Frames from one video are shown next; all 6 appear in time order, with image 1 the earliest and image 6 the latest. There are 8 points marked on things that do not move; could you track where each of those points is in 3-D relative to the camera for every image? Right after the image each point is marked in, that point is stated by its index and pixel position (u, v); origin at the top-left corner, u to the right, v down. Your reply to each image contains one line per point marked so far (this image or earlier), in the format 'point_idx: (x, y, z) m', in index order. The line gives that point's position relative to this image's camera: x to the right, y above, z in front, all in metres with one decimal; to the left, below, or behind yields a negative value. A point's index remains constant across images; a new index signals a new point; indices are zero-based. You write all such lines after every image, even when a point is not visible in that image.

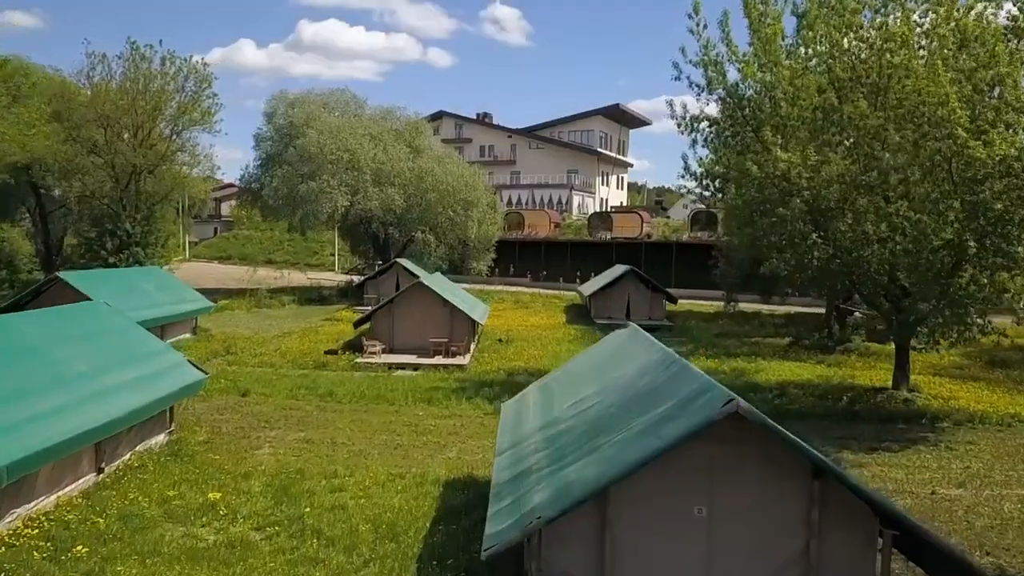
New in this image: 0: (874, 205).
0: (+6.2, +1.4, +13.5) m
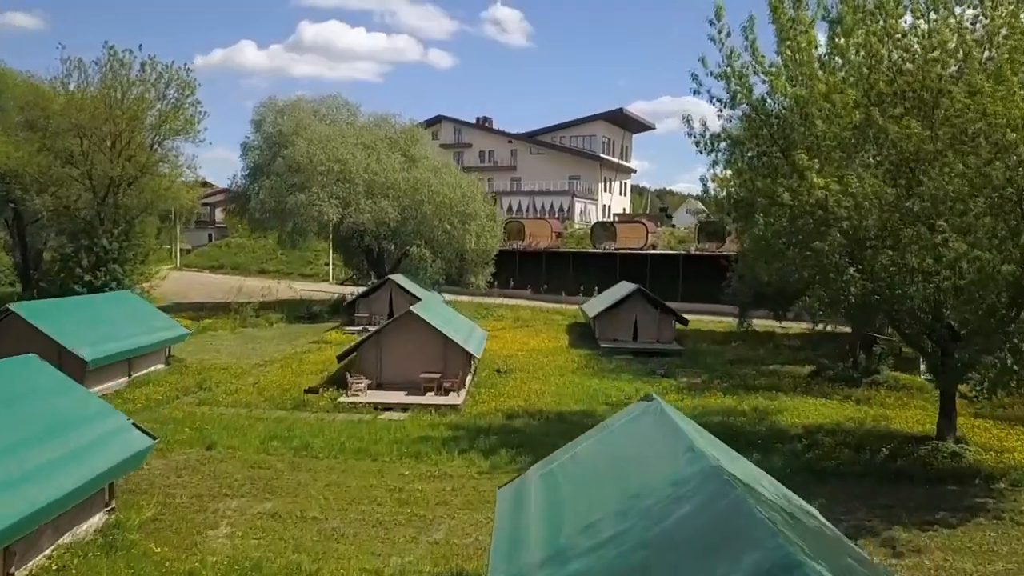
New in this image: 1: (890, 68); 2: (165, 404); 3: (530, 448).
0: (+6.2, +0.8, +11.9) m
1: (+6.0, +3.5, +12.5) m
2: (-7.0, -2.3, +16.0) m
3: (+0.3, -2.7, +13.3) m
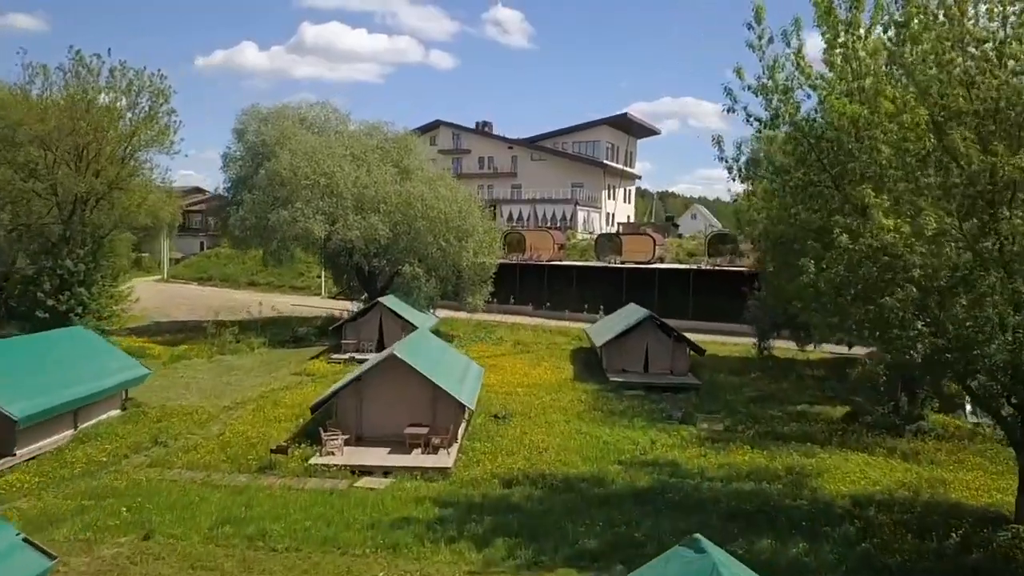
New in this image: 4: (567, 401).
0: (+6.1, 0.0, +9.7) m
1: (+5.9, +2.7, +10.3) m
2: (-7.1, -3.1, +13.8) m
3: (+0.3, -3.5, +11.1) m
4: (+1.4, -2.8, +19.7) m
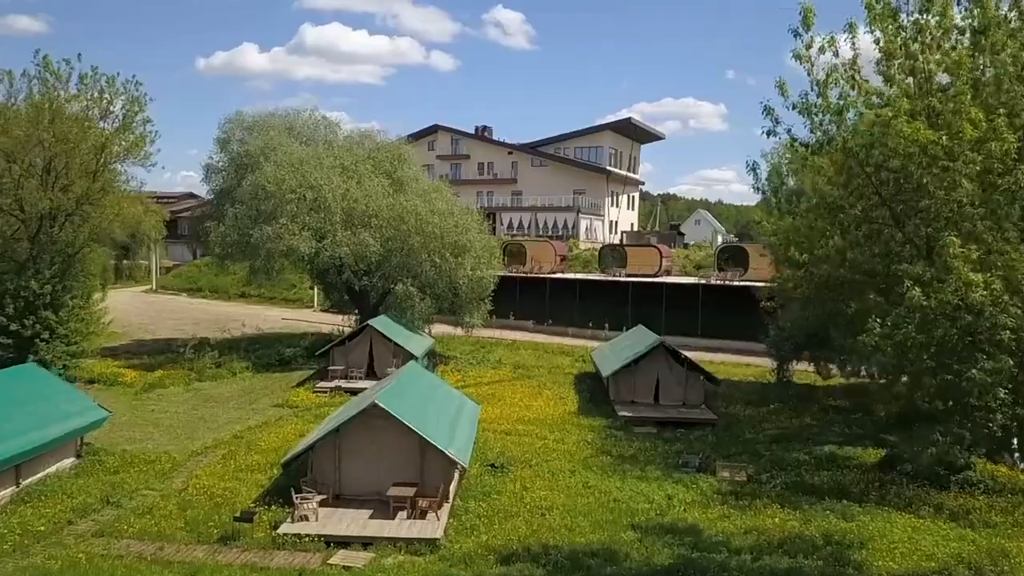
0: (+6.1, -0.7, +7.9) m
1: (+5.9, +2.0, +8.5) m
2: (-7.1, -3.8, +12.0) m
3: (+0.3, -4.1, +9.3) m
4: (+1.4, -3.5, +17.9) m
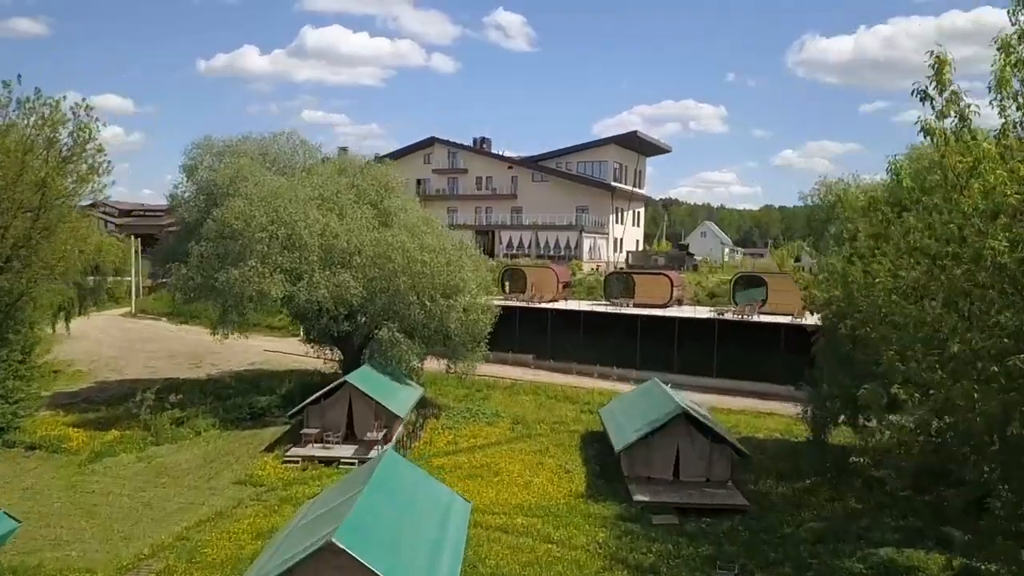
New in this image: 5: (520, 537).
0: (+6.0, -2.0, +5.0) m
1: (+5.9, +0.6, +5.7) m
2: (-7.1, -5.2, +9.1) m
3: (+0.2, -5.5, +6.5) m
4: (+1.3, -4.9, +15.0) m
5: (+0.1, -4.8, +15.5) m
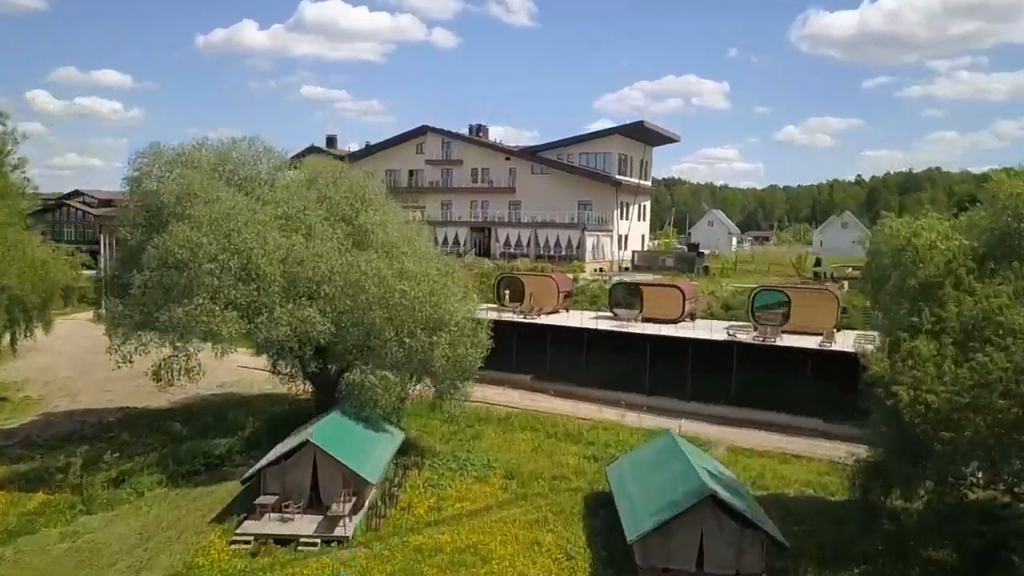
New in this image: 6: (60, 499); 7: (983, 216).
0: (+5.8, -3.5, +1.7) m
1: (+5.6, -0.8, +2.3) m
2: (-7.4, -6.6, +6.0) m
3: (0.0, -7.0, +3.3) m
4: (+1.1, -6.1, +11.8) m
5: (-0.1, -6.0, +12.3) m
6: (-11.1, -5.1, +19.3) m
7: (+7.9, +1.2, +13.2) m
